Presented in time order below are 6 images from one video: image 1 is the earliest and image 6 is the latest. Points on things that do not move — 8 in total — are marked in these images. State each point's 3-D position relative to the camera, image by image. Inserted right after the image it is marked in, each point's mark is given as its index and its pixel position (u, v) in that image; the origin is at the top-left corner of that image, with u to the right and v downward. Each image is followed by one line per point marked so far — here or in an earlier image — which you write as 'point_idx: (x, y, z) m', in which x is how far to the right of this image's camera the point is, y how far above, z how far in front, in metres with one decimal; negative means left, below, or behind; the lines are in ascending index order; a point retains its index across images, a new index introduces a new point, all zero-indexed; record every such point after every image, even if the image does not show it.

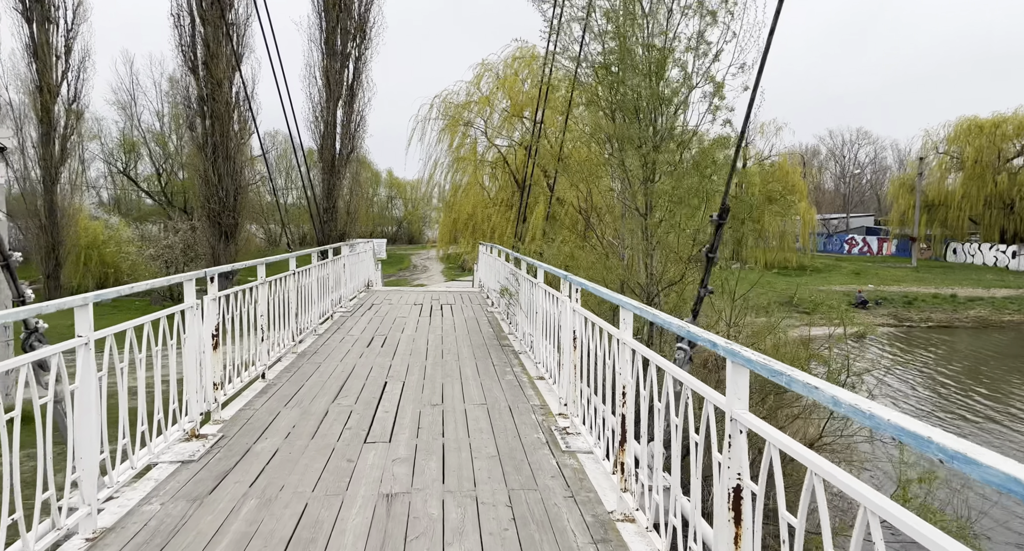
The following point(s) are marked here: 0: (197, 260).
0: (-7.9, +0.4, +15.7) m
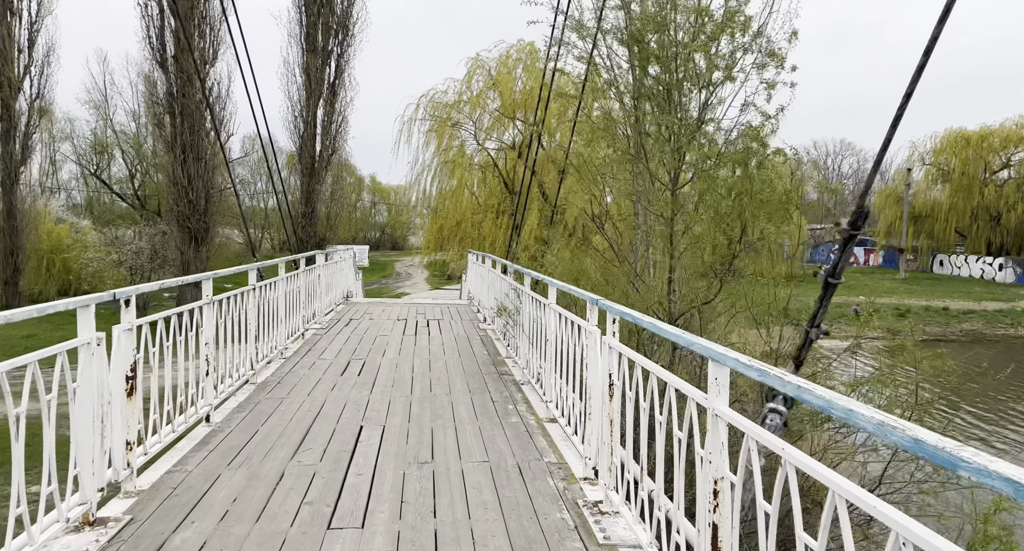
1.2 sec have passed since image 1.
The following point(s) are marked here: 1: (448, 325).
0: (-8.2, +0.2, +14.8) m
1: (-0.7, -0.6, +6.9) m
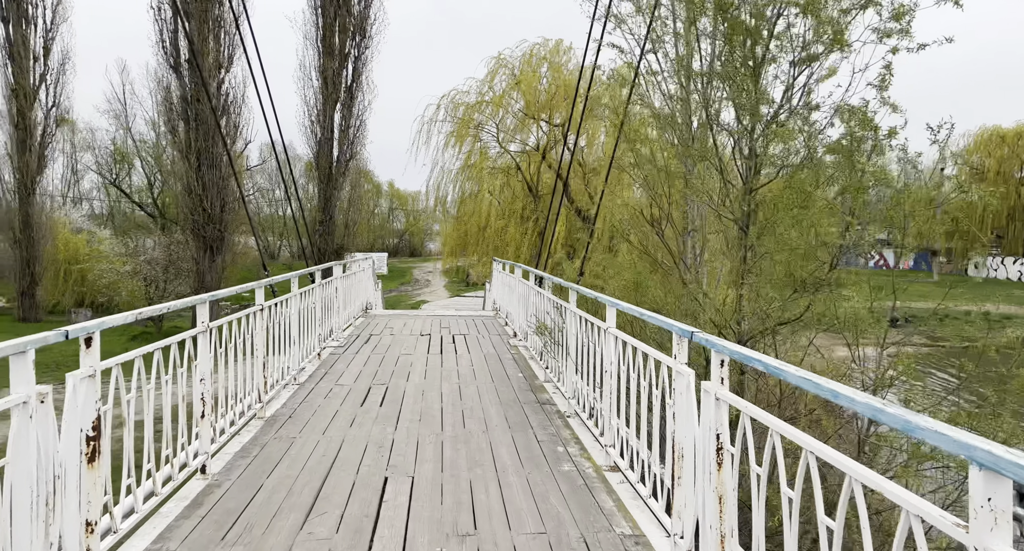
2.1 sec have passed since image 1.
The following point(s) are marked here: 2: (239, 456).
0: (-7.6, 0.0, +14.4) m
1: (-0.4, -0.7, +6.4) m
2: (-1.3, -0.9, +3.0) m
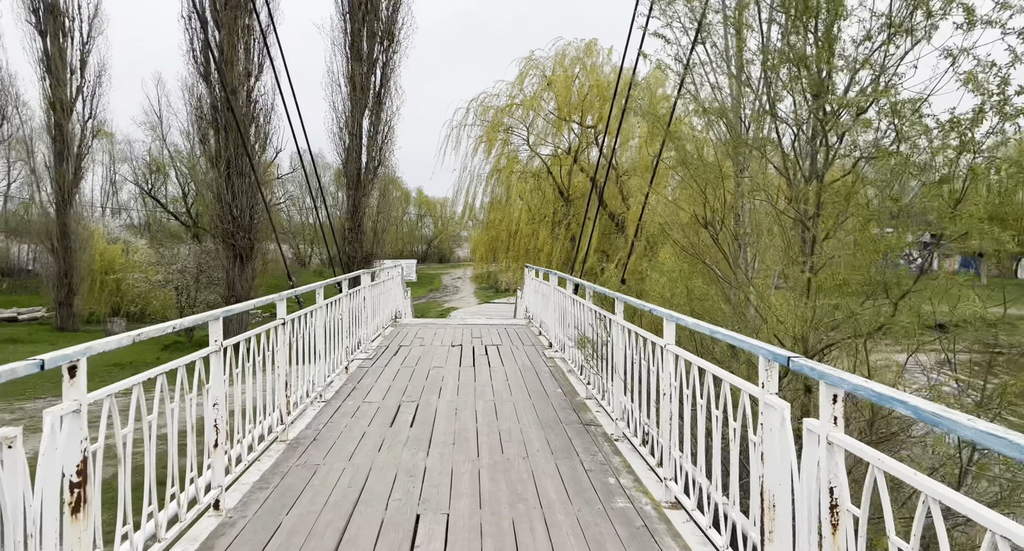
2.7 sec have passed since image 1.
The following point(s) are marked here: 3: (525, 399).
0: (-6.9, -0.2, +14.4) m
1: (0.0, -0.8, +6.1) m
2: (-1.1, -0.9, +2.7) m
3: (+0.1, -0.8, +4.2) m
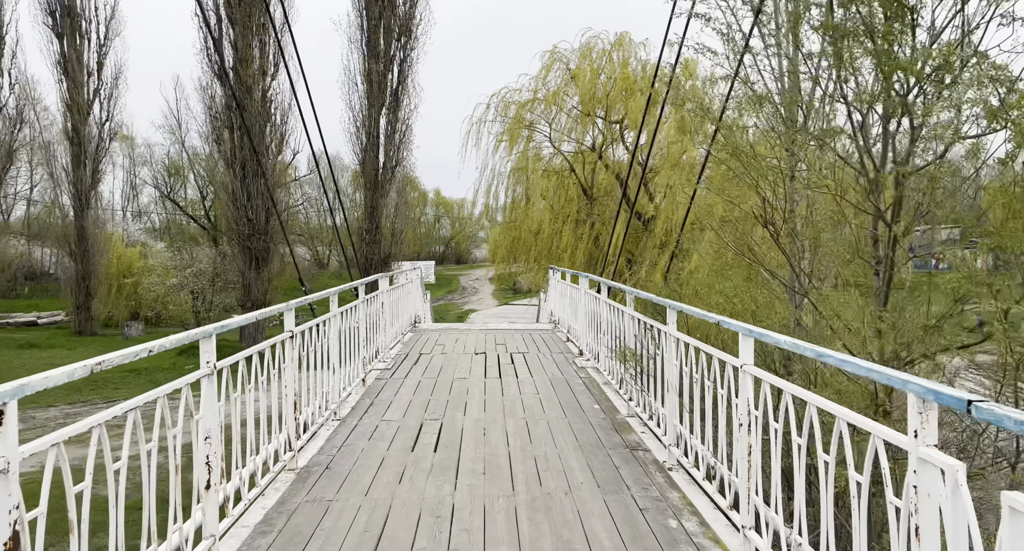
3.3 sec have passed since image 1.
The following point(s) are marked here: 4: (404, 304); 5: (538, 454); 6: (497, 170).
0: (-6.4, -0.3, +14.2) m
1: (+0.2, -0.8, +5.6) m
2: (-0.9, -1.0, +2.3) m
3: (+0.3, -0.9, +3.8) m
4: (-1.3, -0.3, +7.6) m
5: (+0.1, -0.9, +3.2) m
6: (-0.3, +1.9, +11.4) m
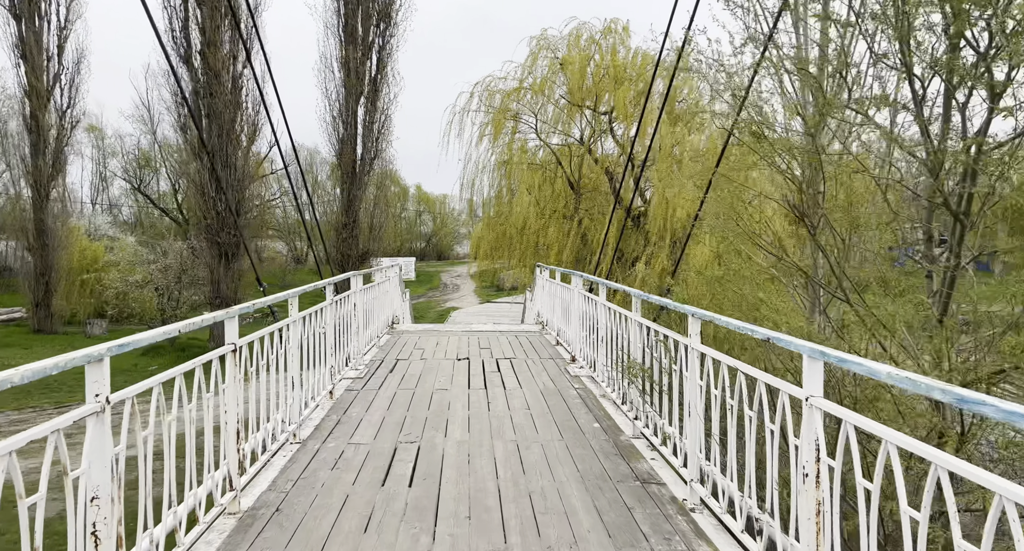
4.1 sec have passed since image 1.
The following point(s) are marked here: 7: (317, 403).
0: (-6.8, -0.2, +13.5) m
1: (+0.1, -0.8, +5.1) m
2: (-1.0, -1.0, +1.8) m
3: (+0.2, -0.9, +3.3) m
4: (-1.5, -0.3, +7.0) m
5: (+0.1, -0.9, +2.7) m
6: (-0.5, +1.9, +10.9) m
7: (-1.2, -0.8, +3.9) m
